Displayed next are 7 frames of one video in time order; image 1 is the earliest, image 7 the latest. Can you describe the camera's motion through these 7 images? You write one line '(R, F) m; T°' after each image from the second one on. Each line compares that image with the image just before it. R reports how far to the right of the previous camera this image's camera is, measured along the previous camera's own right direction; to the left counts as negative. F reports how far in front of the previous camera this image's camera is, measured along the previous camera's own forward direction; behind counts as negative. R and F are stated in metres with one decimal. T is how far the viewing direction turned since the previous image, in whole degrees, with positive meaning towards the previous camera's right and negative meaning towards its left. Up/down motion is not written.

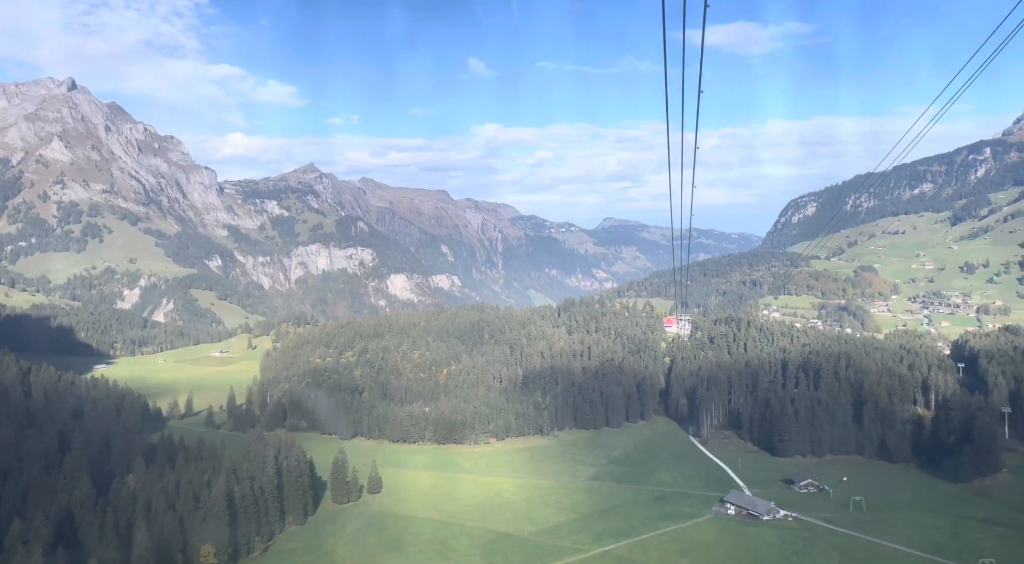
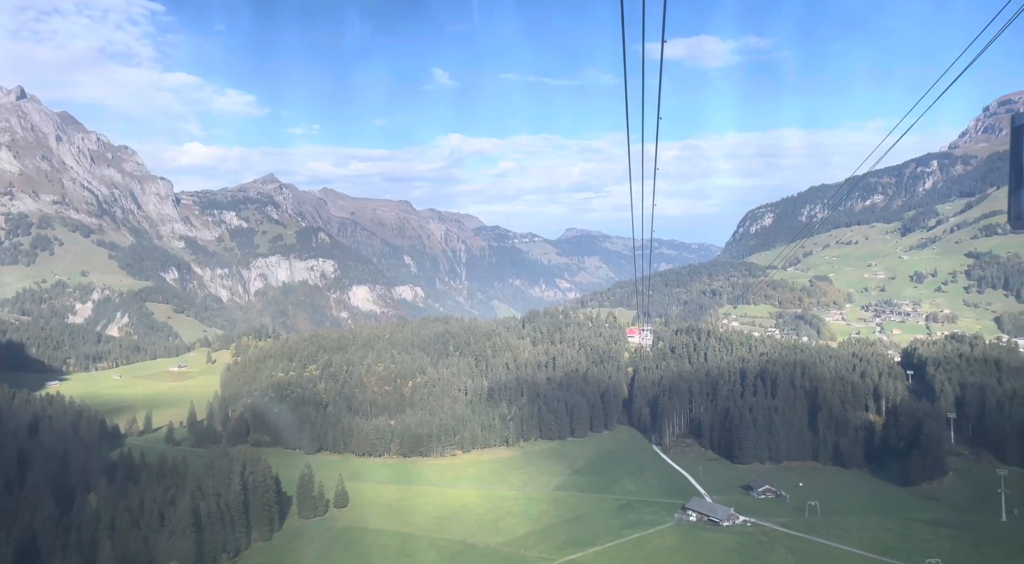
(-0.1, -1.6) m; +2°
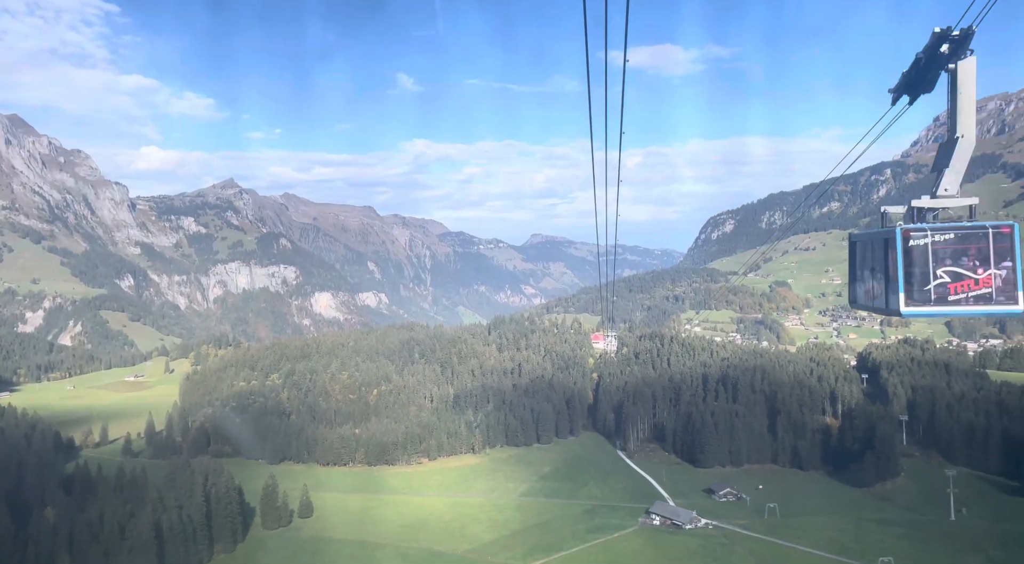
(0.0, -1.1) m; +2°
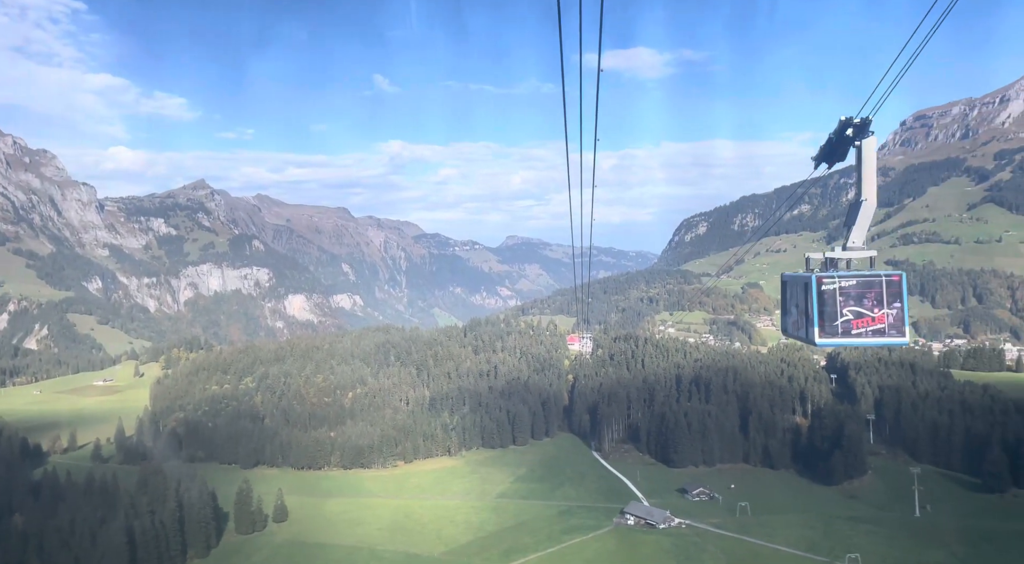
(+0.1, -0.8) m; +2°
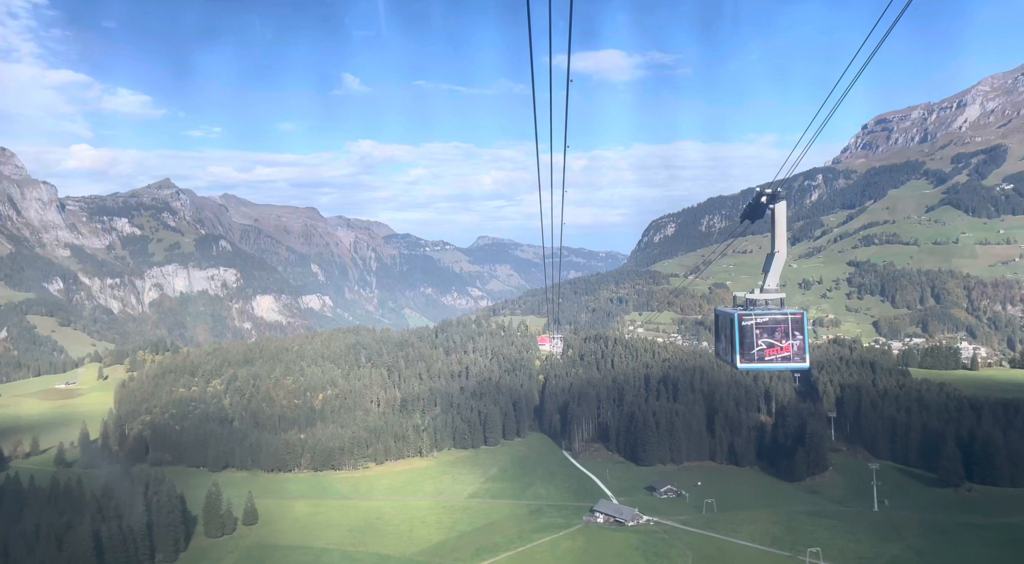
(0.0, -1.2) m; +2°
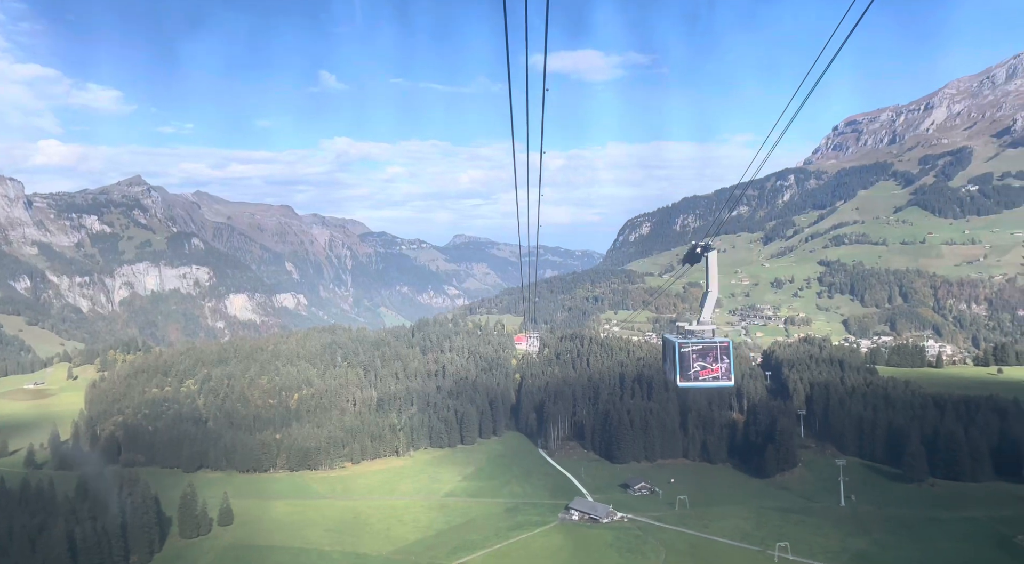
(0.0, -1.0) m; +2°
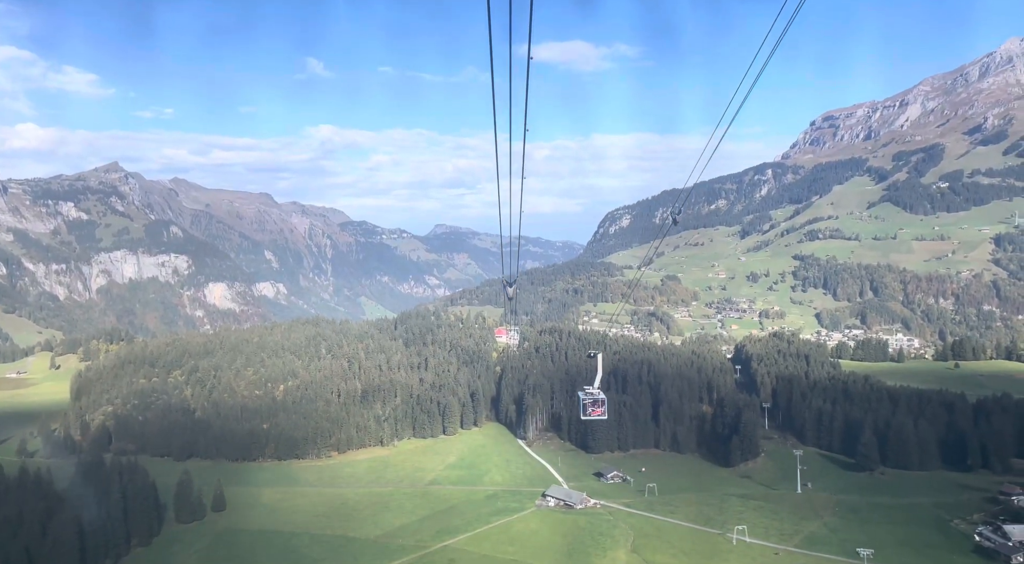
(+0.2, -4.3) m; +1°
